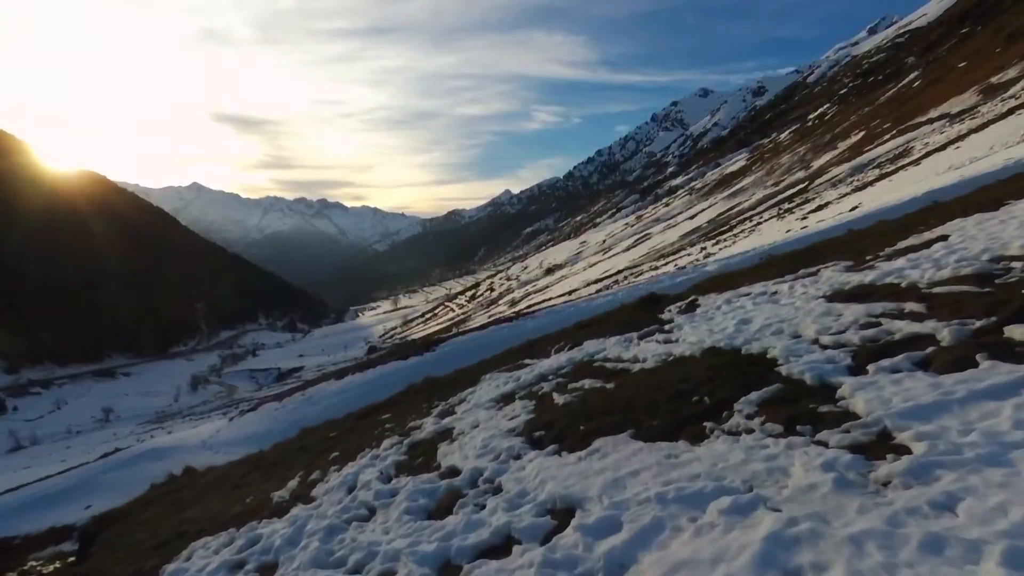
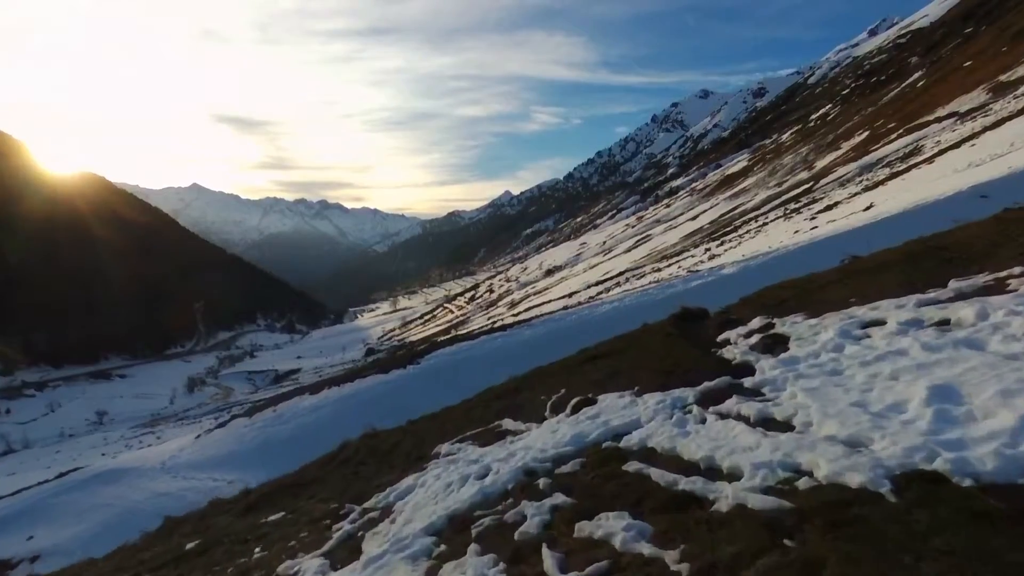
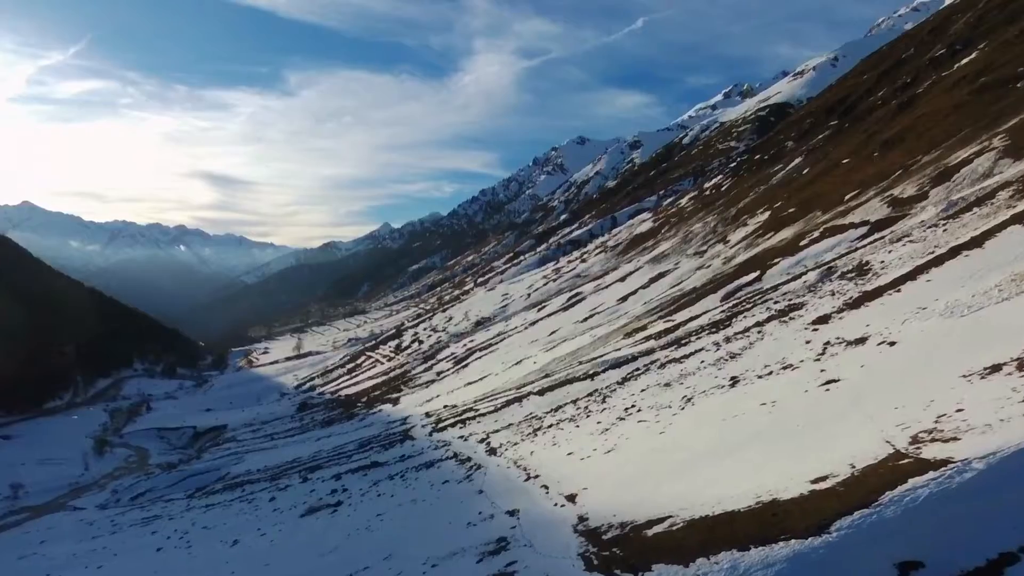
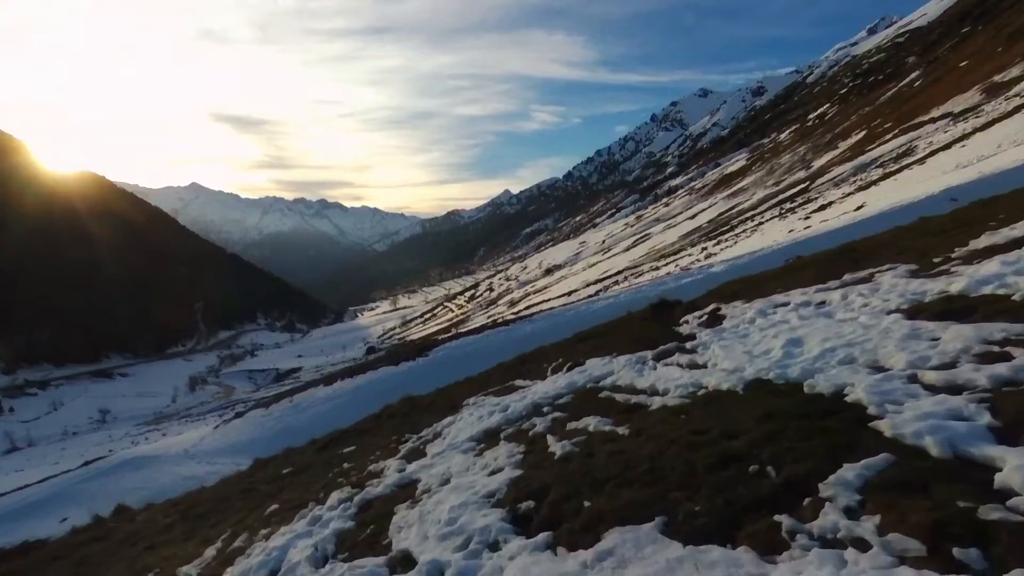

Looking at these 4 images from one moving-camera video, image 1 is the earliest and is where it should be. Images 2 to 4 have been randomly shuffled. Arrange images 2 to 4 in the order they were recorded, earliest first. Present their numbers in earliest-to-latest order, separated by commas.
4, 2, 3
